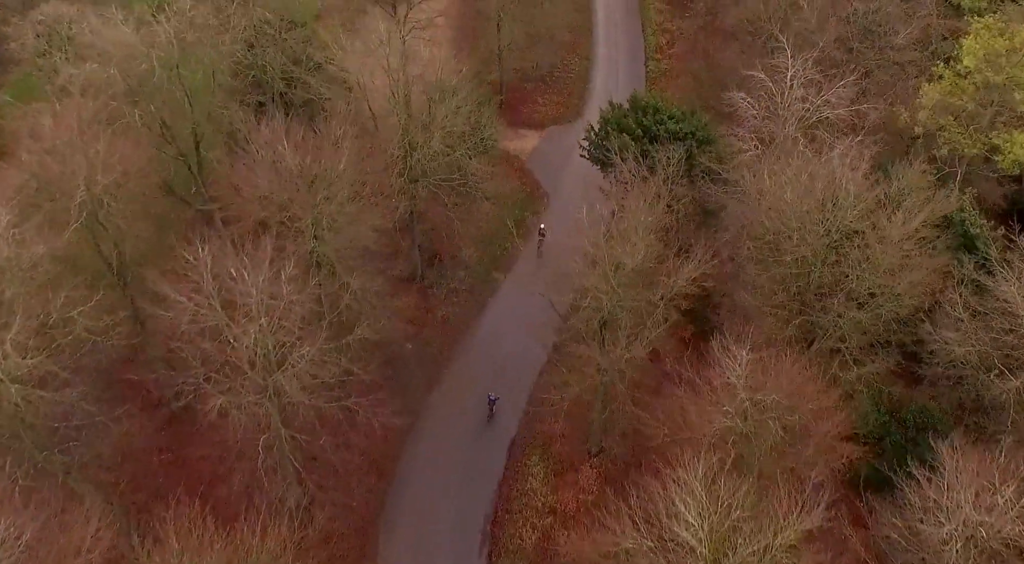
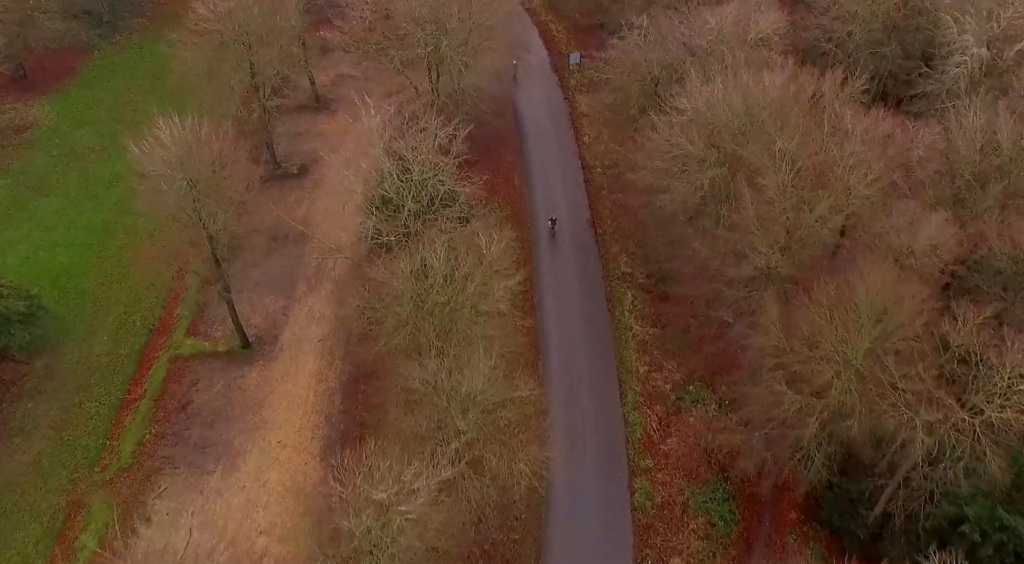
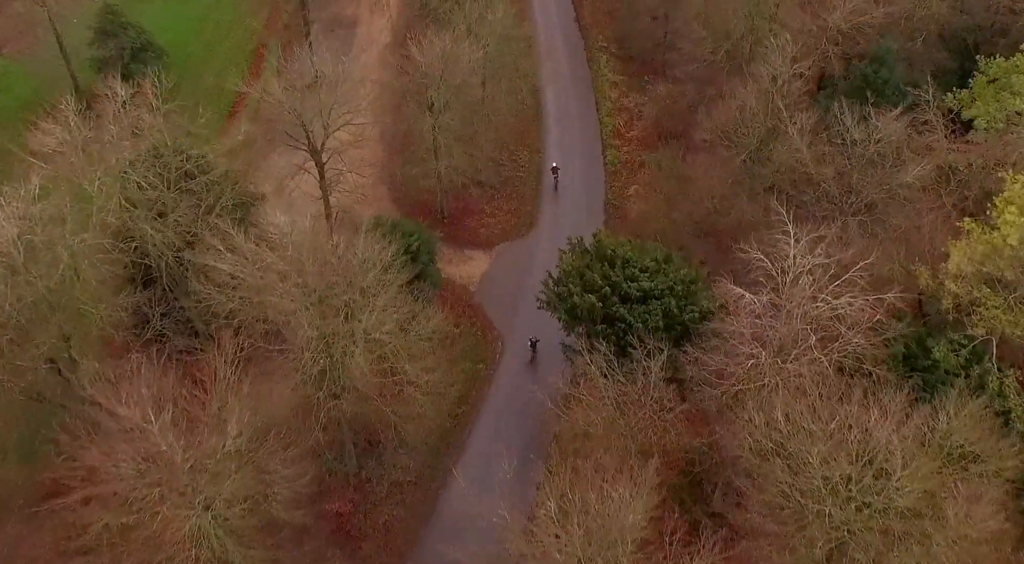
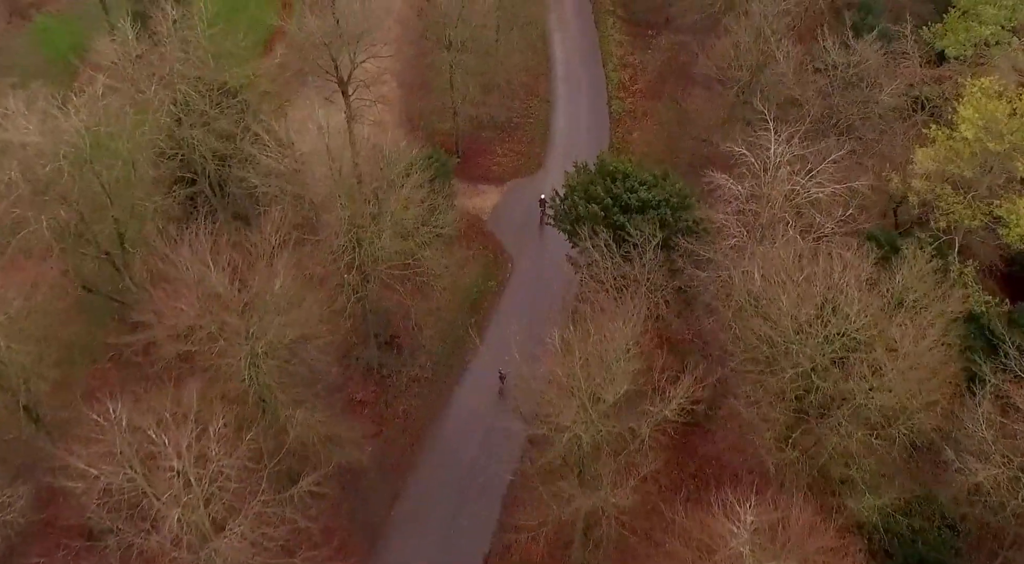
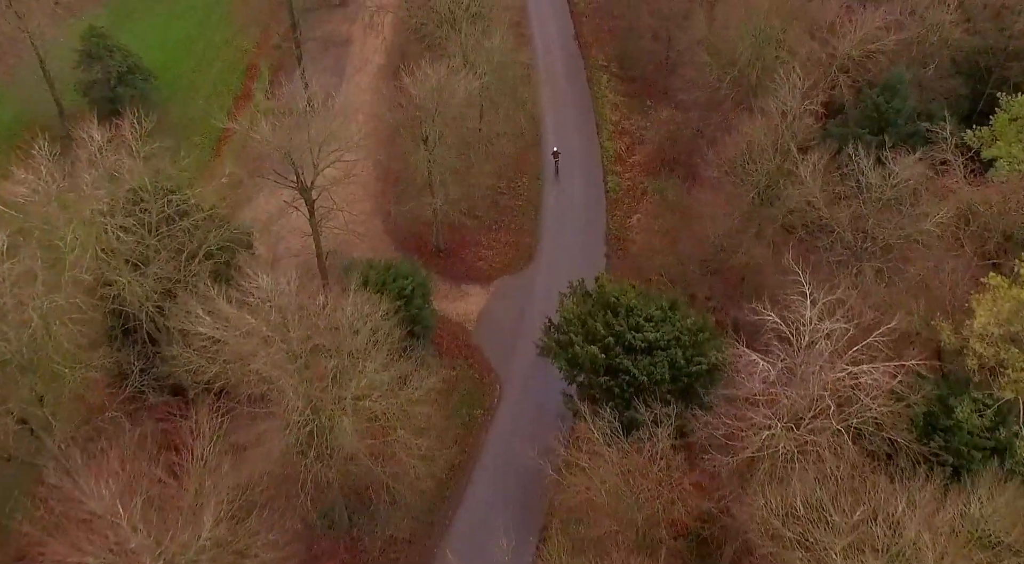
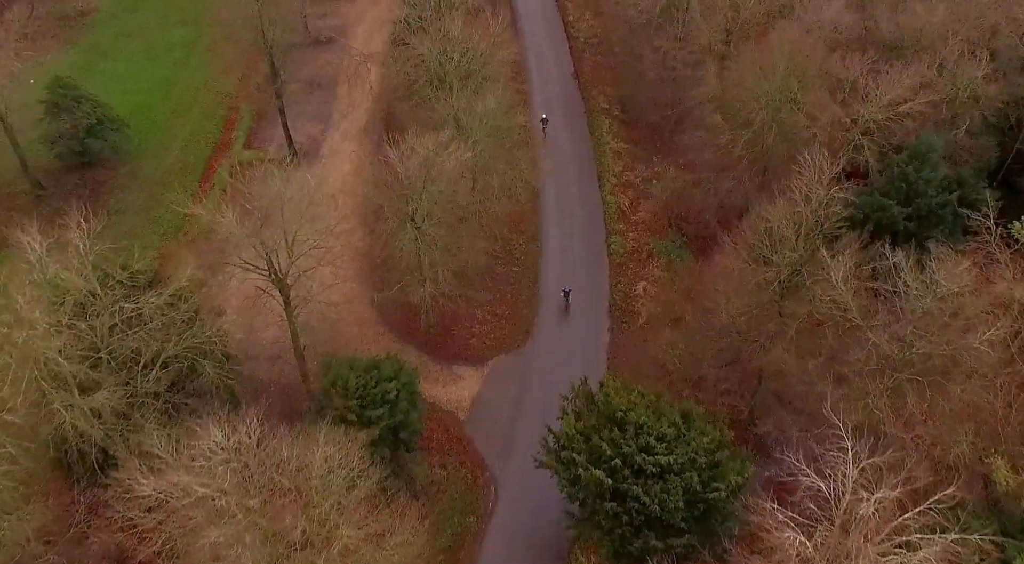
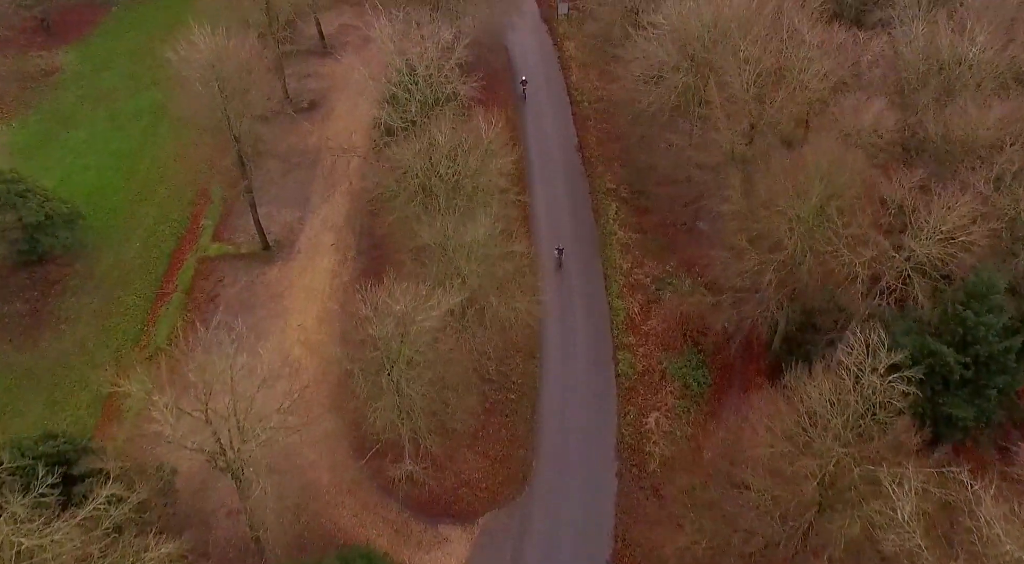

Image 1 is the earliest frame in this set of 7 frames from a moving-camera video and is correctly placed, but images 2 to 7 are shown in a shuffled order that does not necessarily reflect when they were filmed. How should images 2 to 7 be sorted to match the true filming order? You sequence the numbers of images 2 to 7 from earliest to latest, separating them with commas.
4, 3, 5, 6, 7, 2
